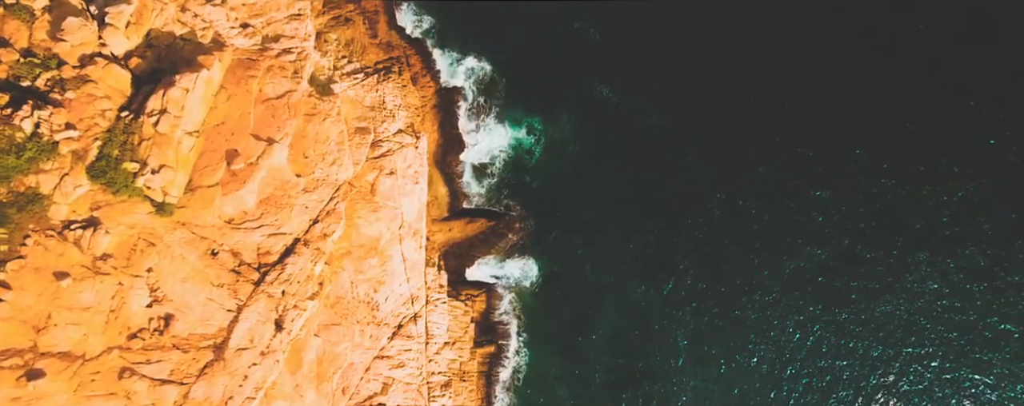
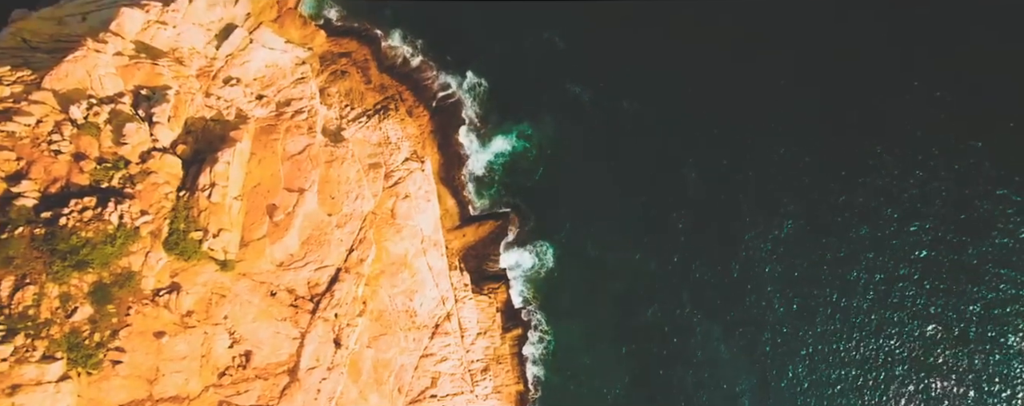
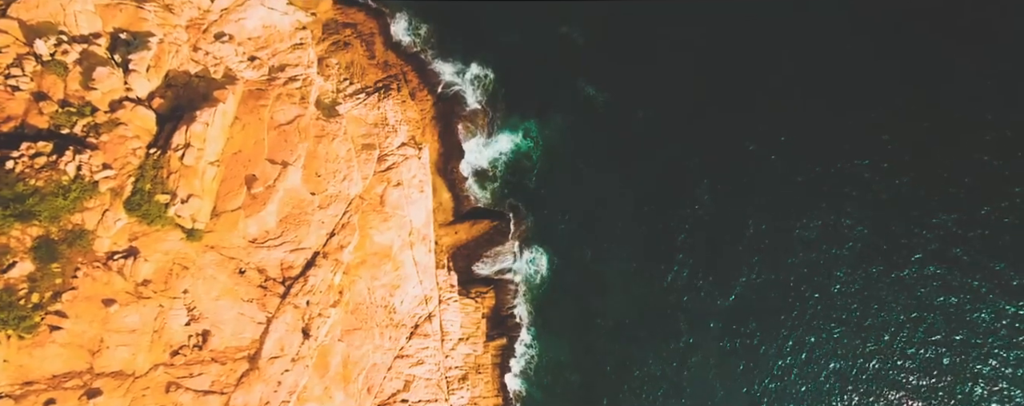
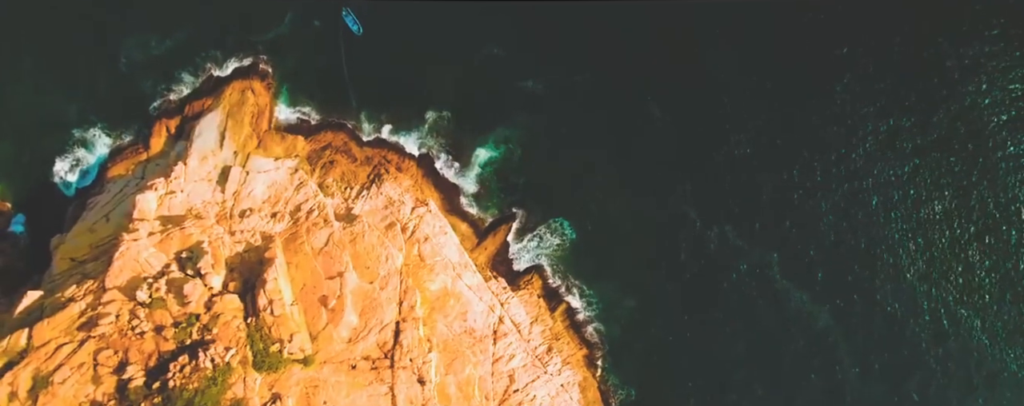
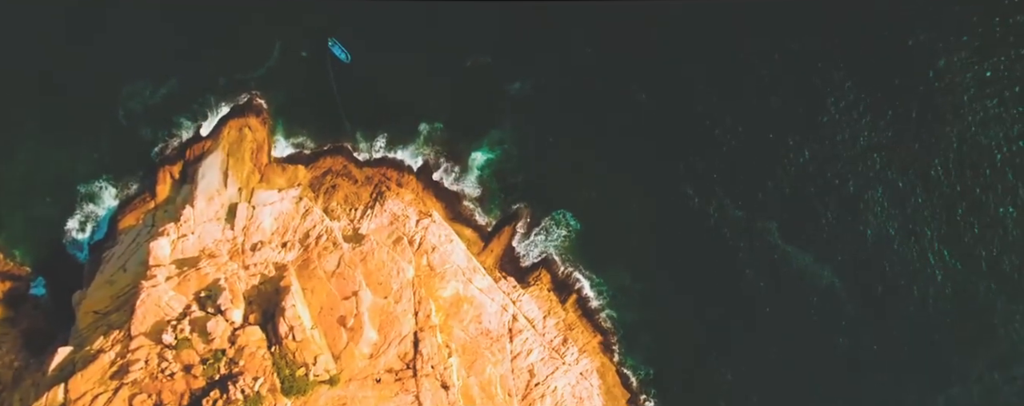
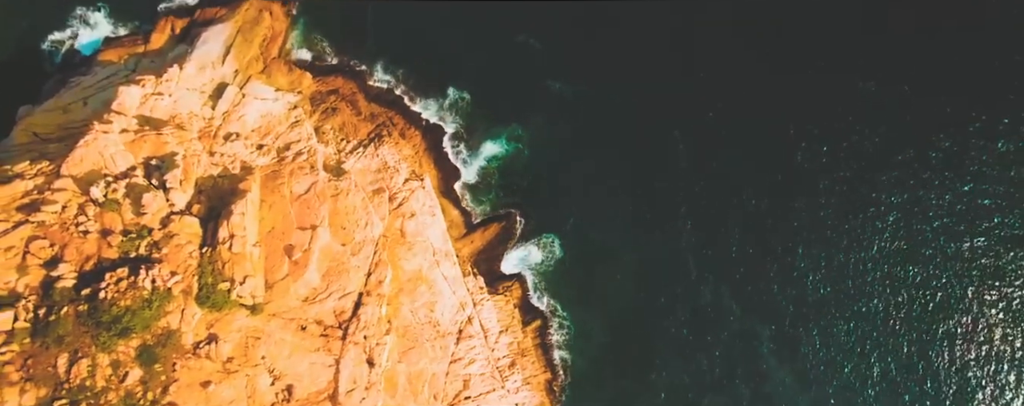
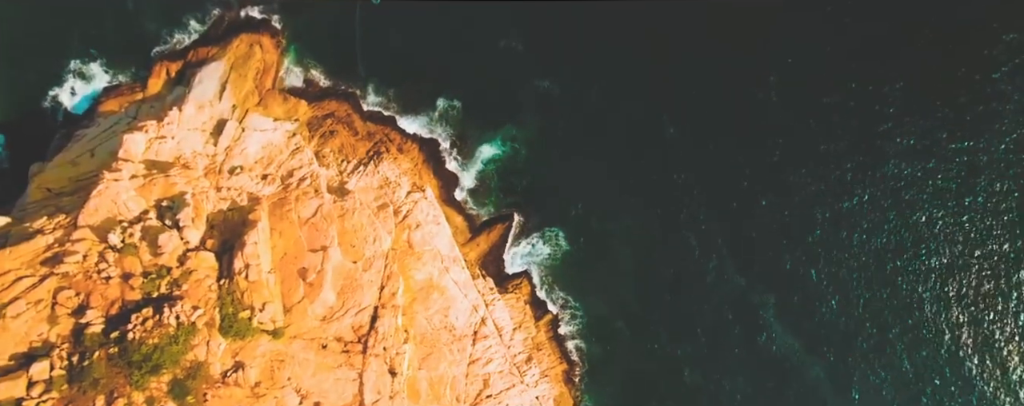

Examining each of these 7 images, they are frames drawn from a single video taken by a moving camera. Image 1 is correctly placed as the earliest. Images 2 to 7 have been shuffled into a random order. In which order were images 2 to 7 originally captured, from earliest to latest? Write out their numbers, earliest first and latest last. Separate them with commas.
3, 2, 6, 7, 4, 5
